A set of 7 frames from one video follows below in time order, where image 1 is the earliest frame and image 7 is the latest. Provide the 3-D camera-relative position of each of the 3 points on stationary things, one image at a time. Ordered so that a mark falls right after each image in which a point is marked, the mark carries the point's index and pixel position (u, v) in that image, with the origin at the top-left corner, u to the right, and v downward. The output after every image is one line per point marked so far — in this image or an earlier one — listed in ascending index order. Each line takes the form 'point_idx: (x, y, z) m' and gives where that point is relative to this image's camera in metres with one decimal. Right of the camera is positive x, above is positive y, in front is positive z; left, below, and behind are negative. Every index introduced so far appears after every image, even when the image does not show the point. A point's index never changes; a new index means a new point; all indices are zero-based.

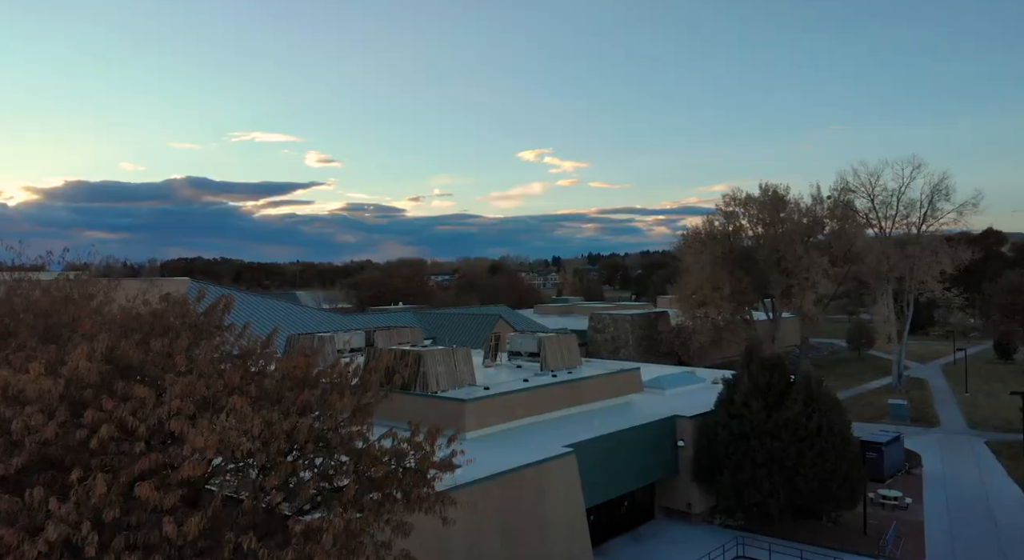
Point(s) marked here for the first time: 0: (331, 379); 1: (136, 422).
0: (-3.0, -1.8, +12.1) m
1: (-5.3, -2.0, +9.9) m
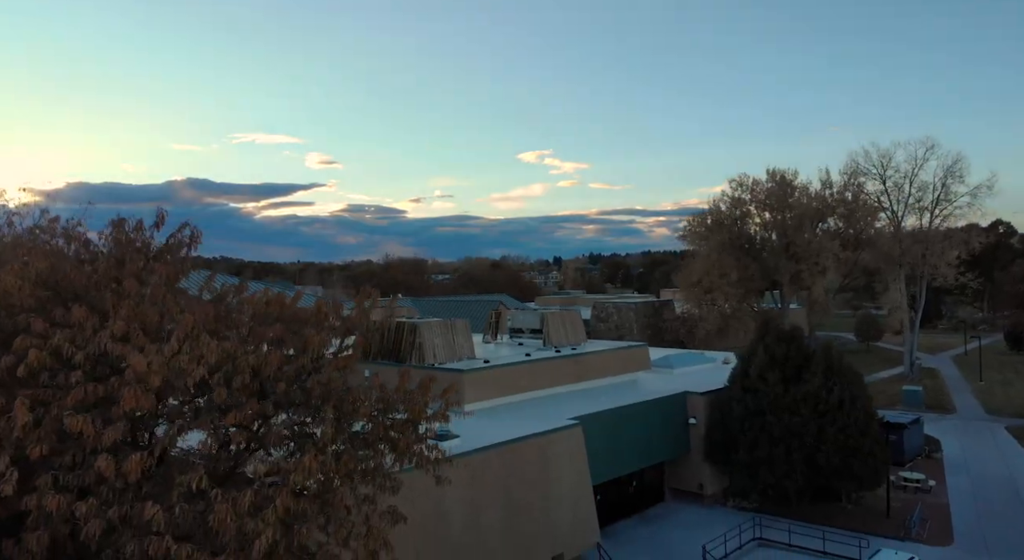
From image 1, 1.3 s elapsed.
0: (-3.0, -0.6, +10.6) m
1: (-5.3, -0.8, +8.4) m
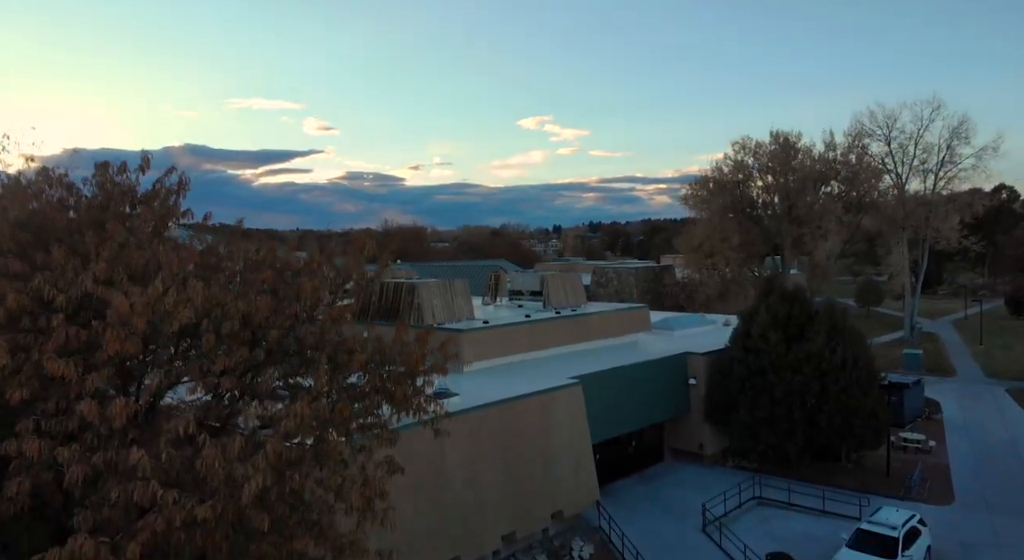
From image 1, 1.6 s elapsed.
0: (-3.0, +0.2, +10.2) m
1: (-5.3, -0.1, +8.1) m
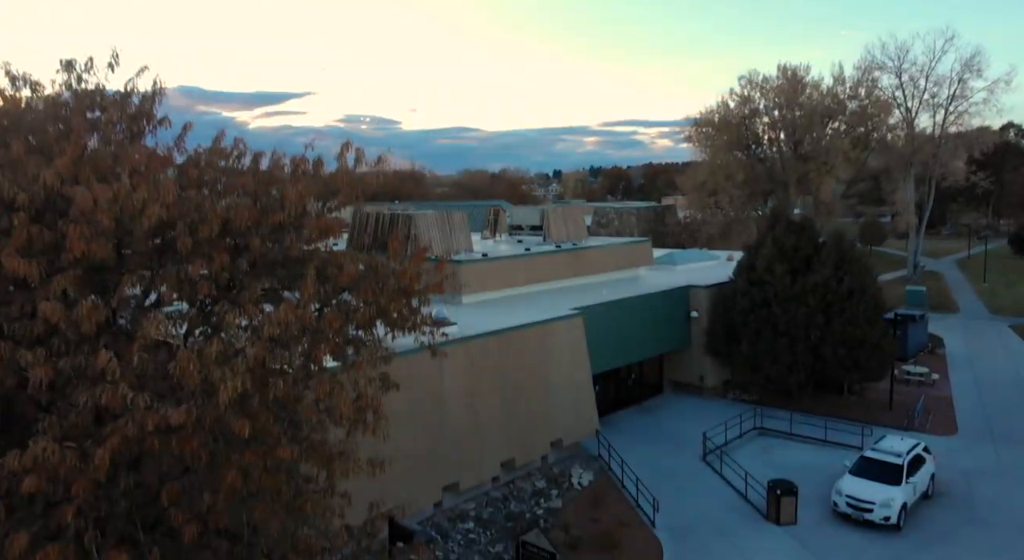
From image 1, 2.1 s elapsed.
0: (-3.0, +1.4, +9.6) m
1: (-5.3, +1.0, +7.5) m
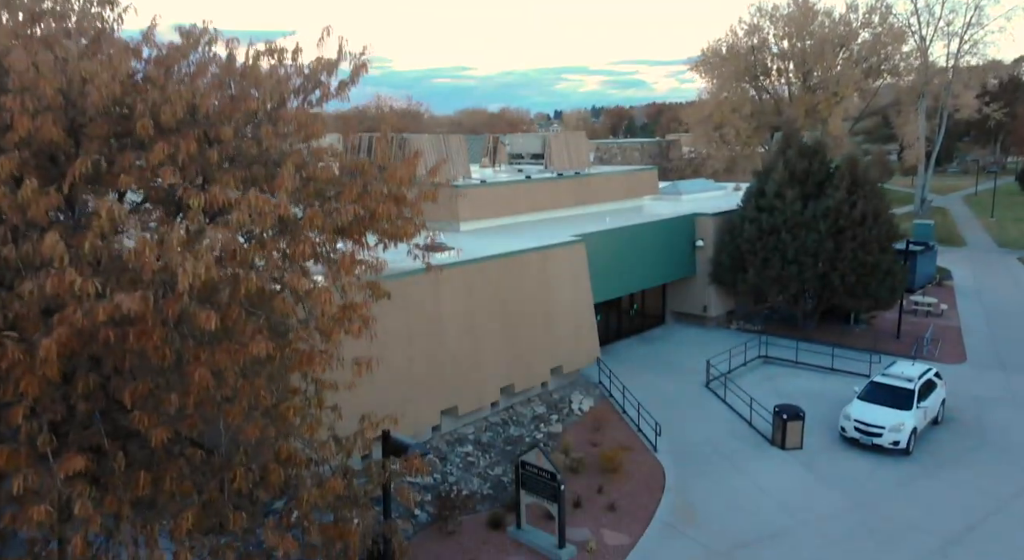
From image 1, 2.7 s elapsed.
0: (-3.0, +2.7, +8.7) m
1: (-5.3, +2.0, +6.6) m
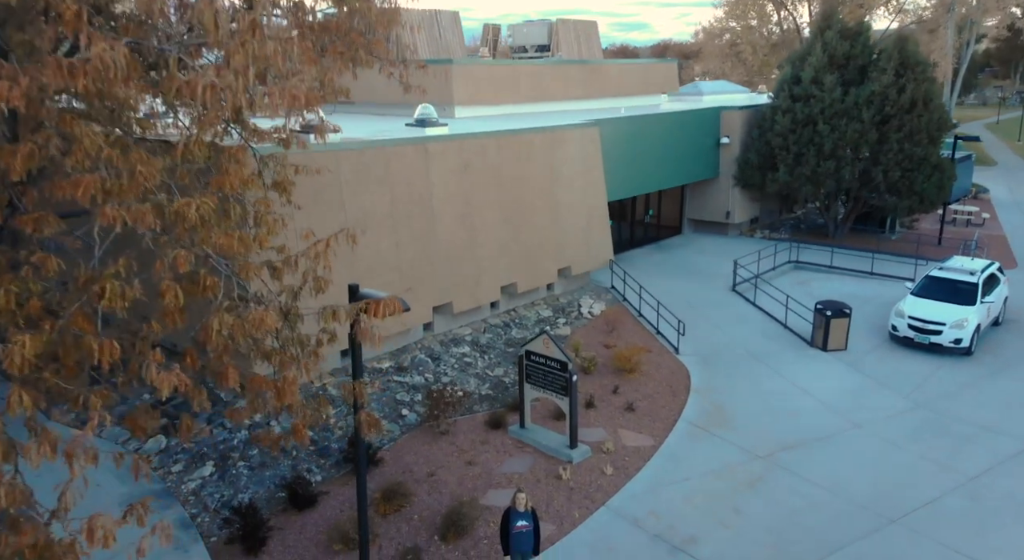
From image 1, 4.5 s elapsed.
0: (-3.0, +4.5, +6.3) m
1: (-5.3, +3.8, +4.3) m
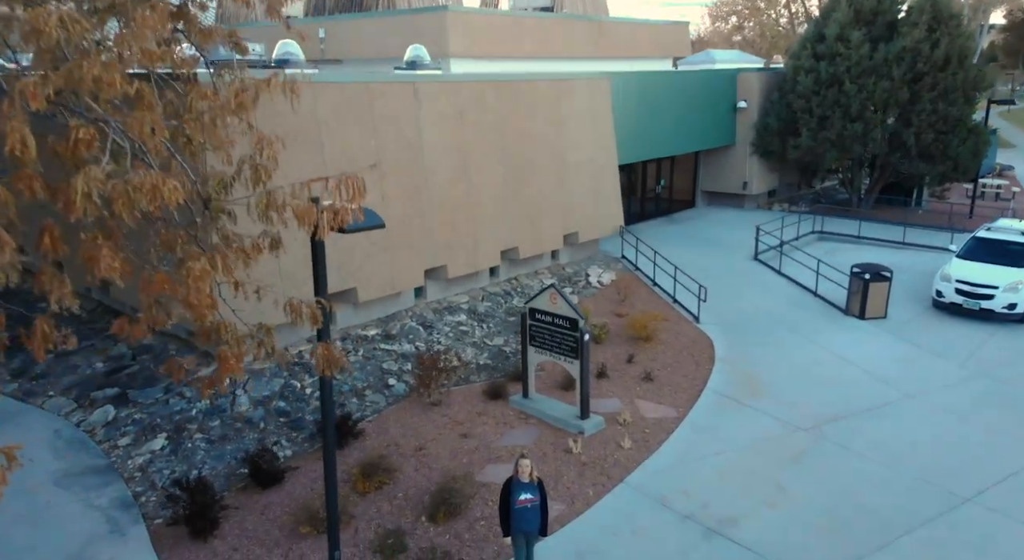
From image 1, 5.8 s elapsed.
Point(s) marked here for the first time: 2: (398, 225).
0: (-3.0, +5.2, +4.9) m
1: (-5.3, +4.4, +2.9) m
2: (-1.8, +0.9, +11.5) m
